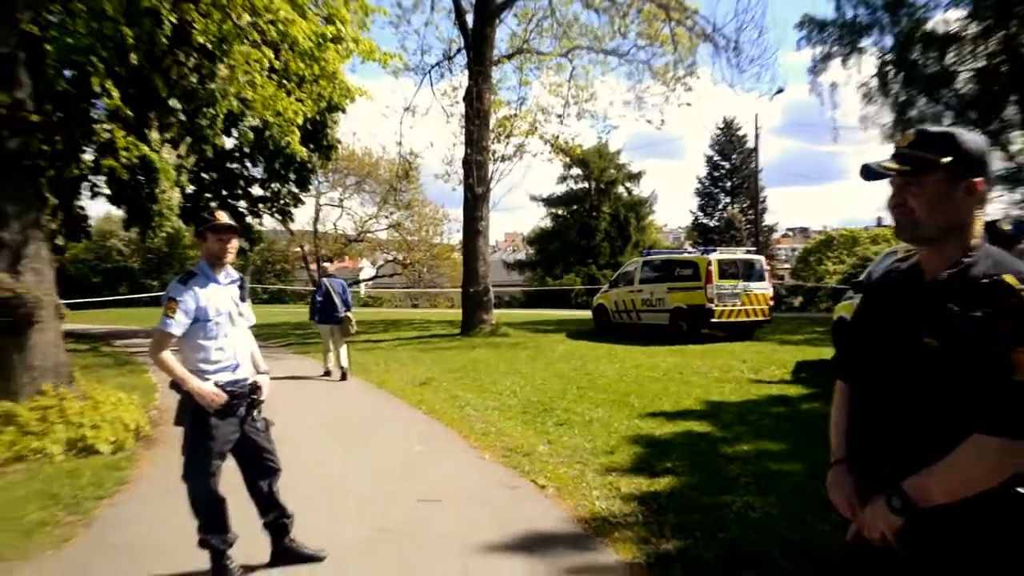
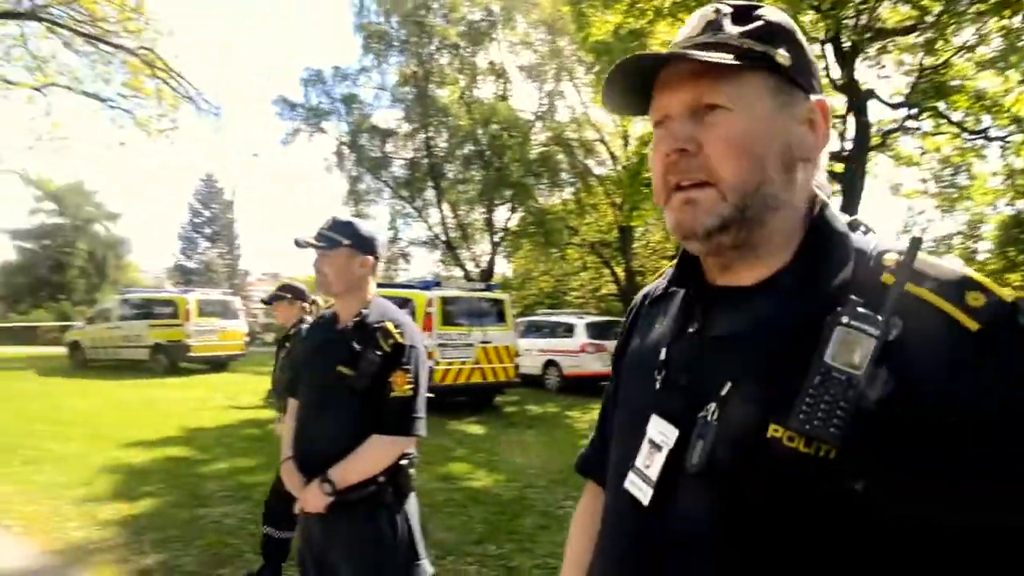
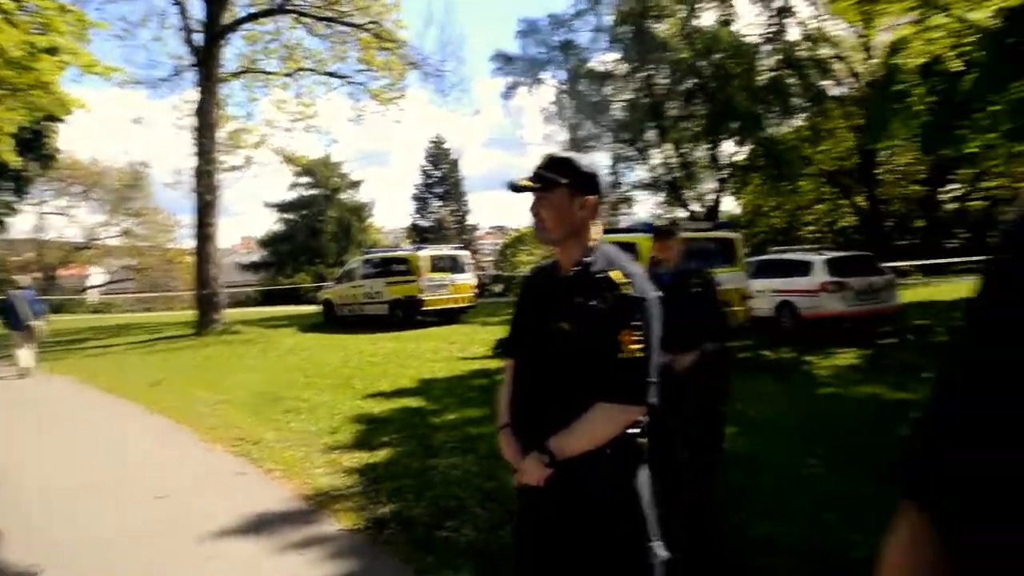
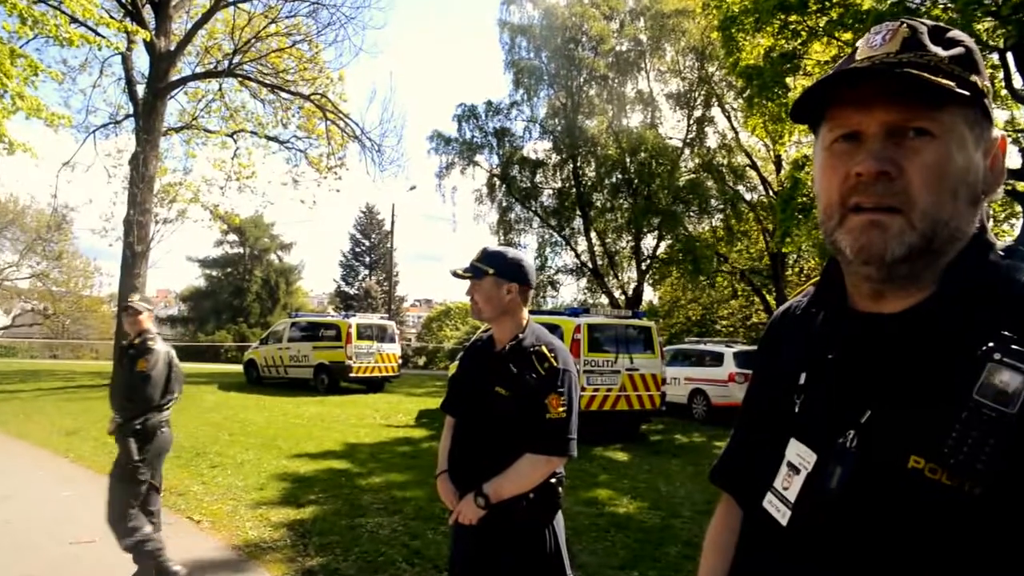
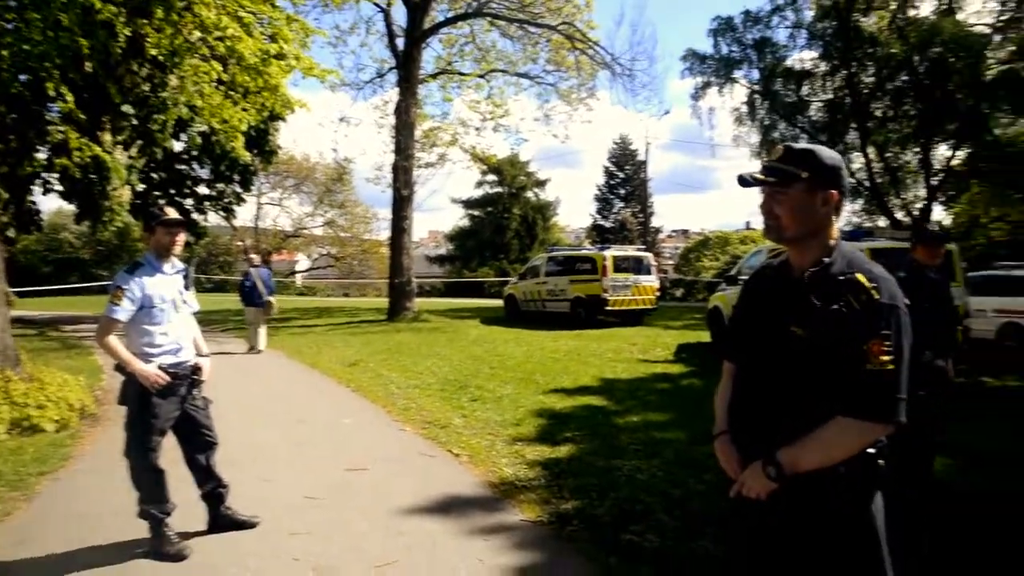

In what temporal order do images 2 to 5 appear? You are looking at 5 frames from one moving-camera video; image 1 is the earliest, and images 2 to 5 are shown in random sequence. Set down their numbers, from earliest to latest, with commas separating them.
5, 3, 2, 4
